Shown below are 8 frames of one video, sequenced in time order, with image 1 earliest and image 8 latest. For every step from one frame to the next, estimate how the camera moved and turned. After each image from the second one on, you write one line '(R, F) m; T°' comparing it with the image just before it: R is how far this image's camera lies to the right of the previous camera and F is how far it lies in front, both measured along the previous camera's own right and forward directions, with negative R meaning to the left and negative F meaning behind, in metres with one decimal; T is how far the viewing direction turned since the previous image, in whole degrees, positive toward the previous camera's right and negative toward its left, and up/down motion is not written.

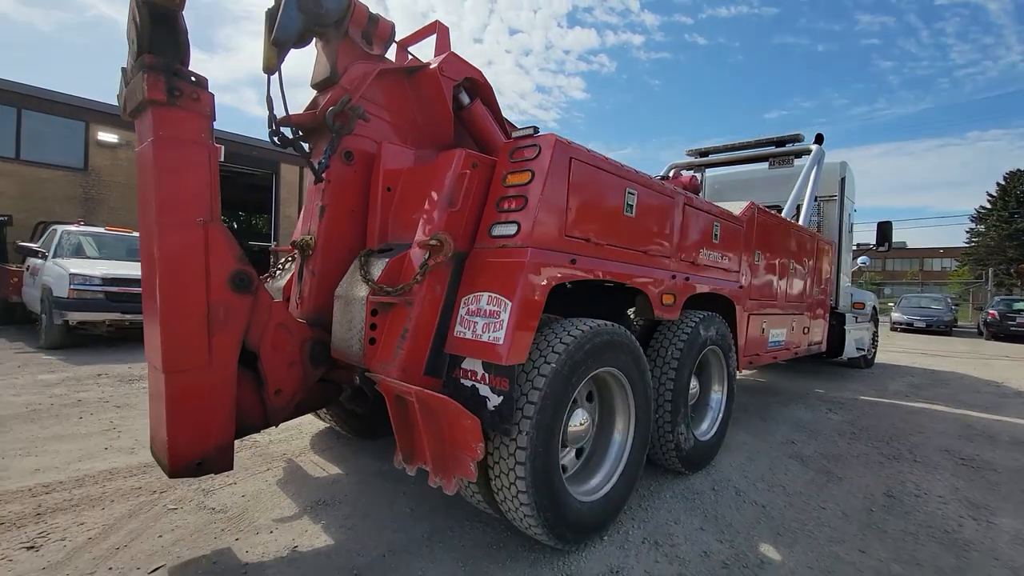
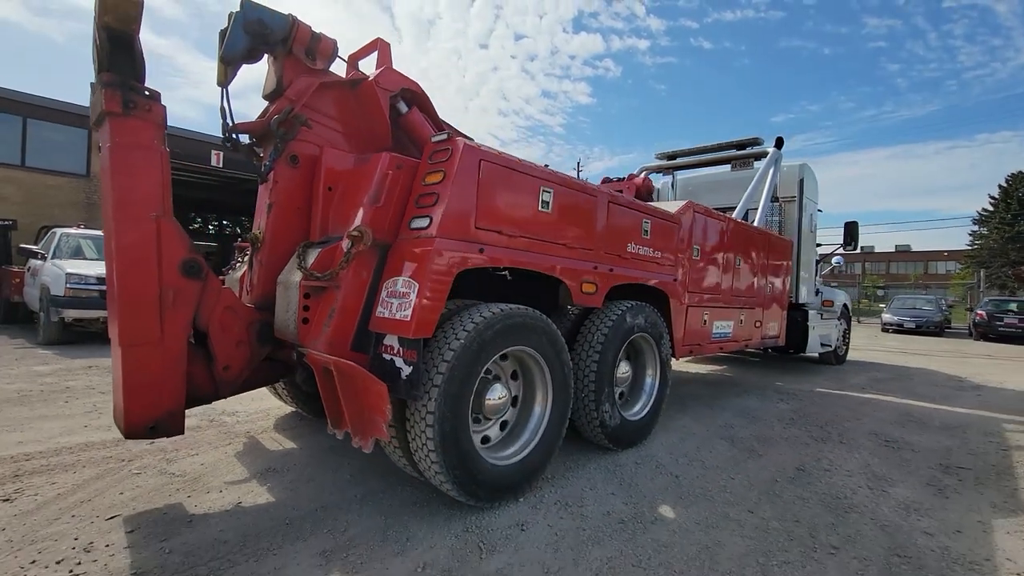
(+0.6, -0.4) m; -1°
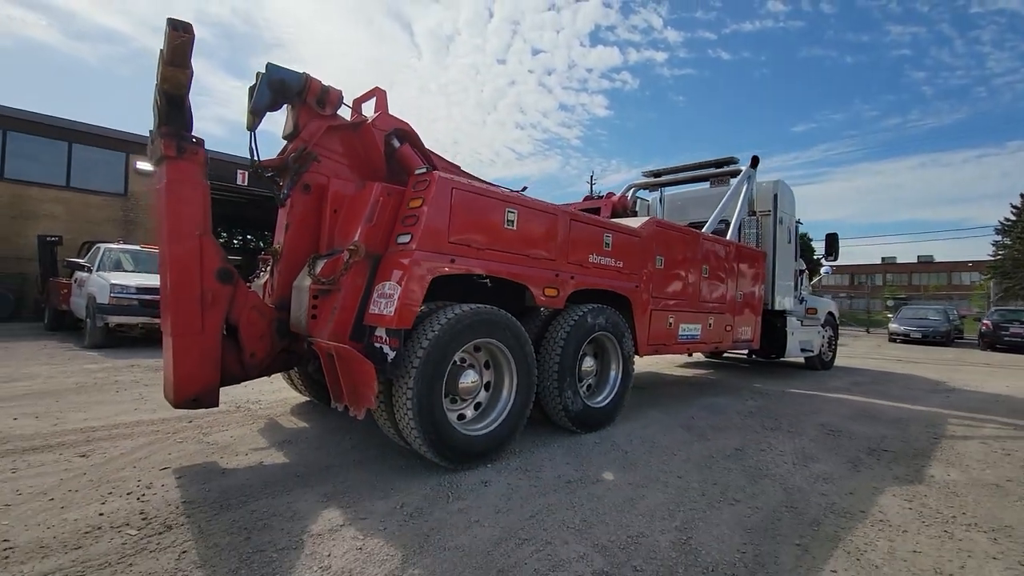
(+0.4, -0.7) m; -2°
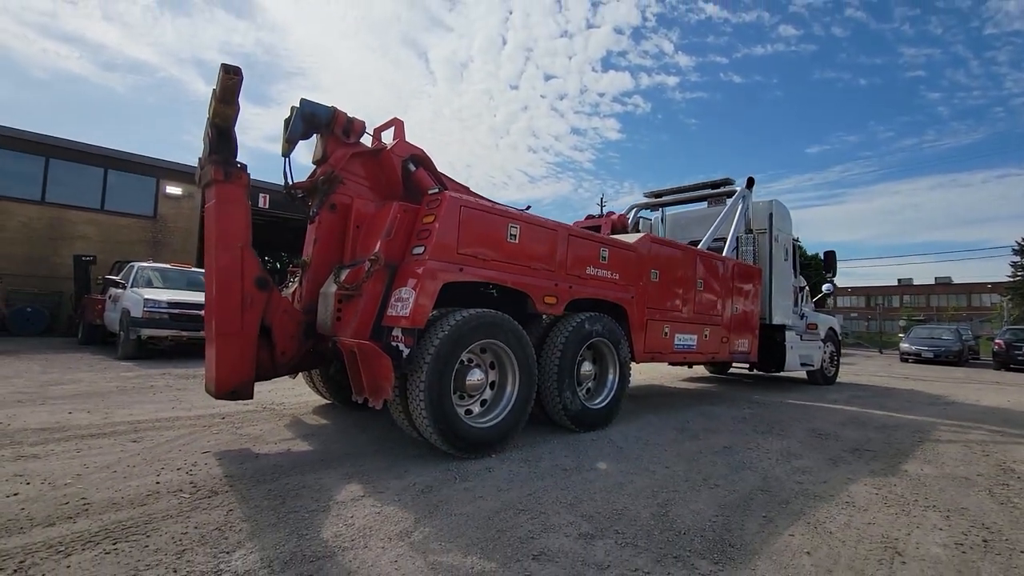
(+0.1, -0.5) m; -1°
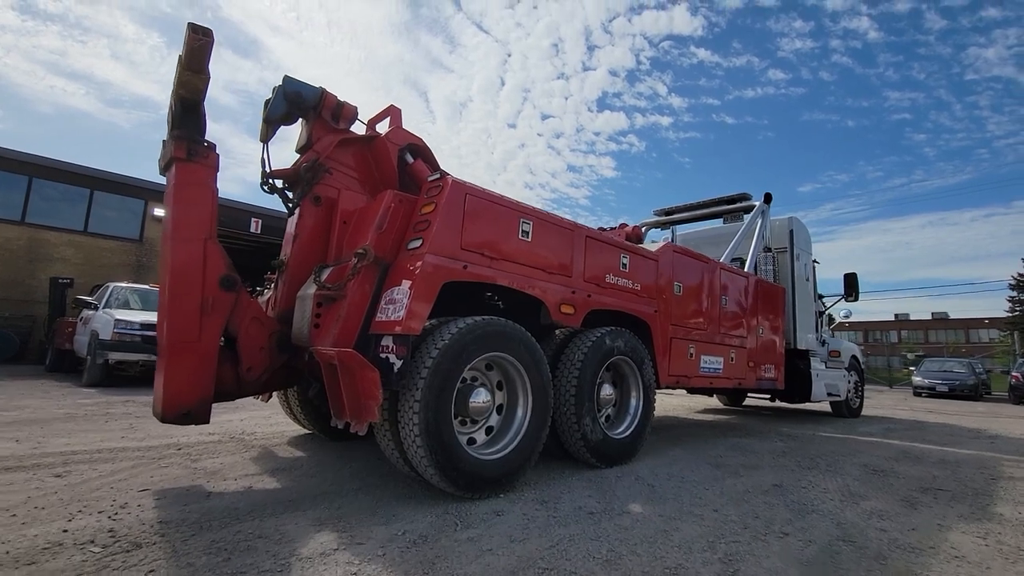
(-0.1, +0.7) m; 0°
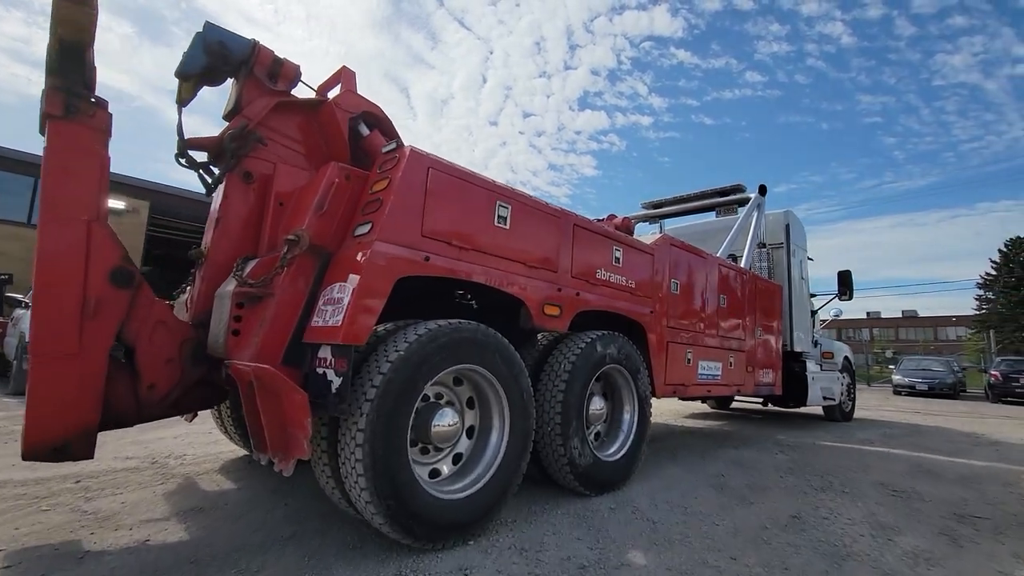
(+0.1, +0.7) m; +2°
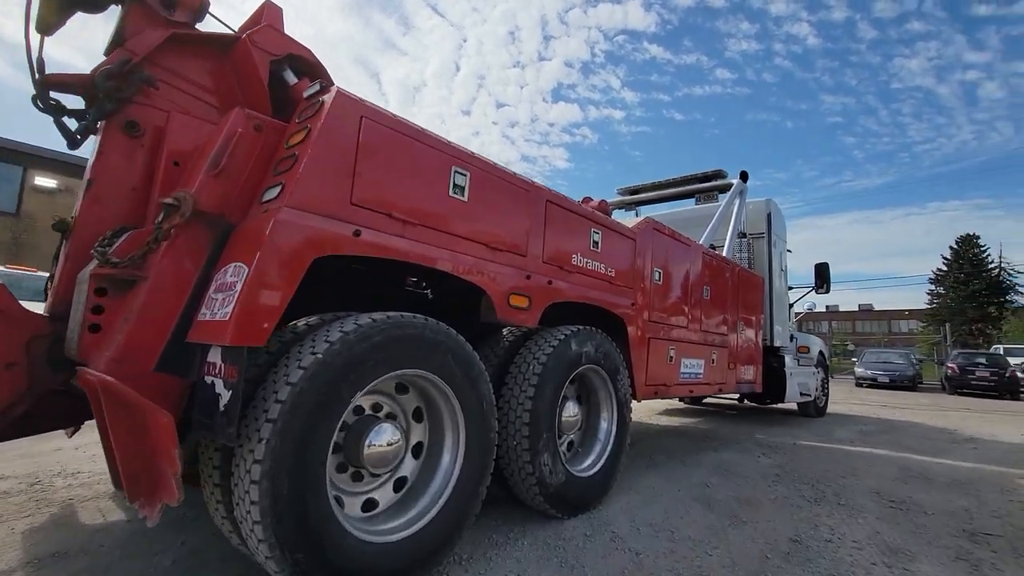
(+0.1, +0.6) m; +3°
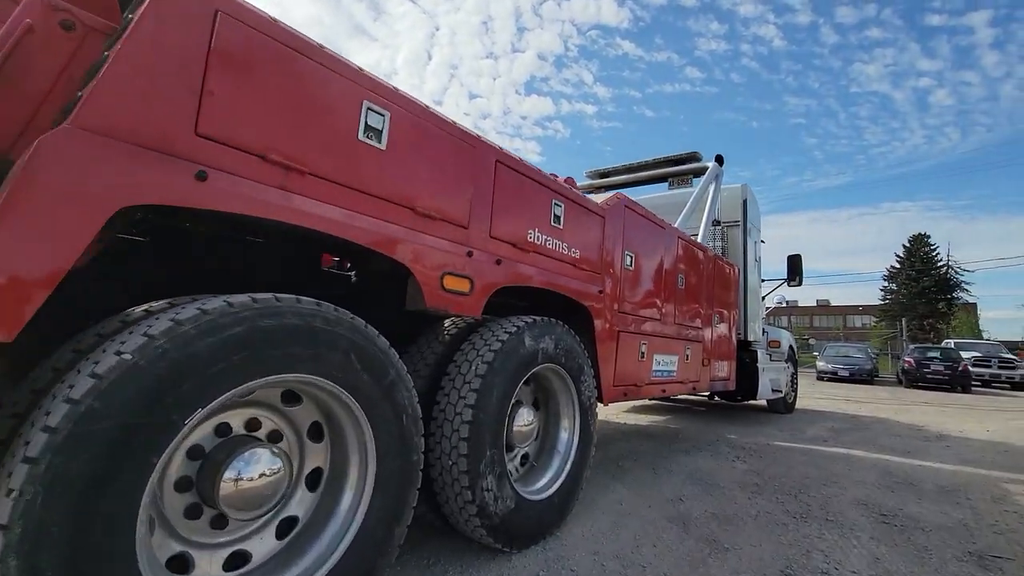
(+0.2, +0.6) m; +3°
